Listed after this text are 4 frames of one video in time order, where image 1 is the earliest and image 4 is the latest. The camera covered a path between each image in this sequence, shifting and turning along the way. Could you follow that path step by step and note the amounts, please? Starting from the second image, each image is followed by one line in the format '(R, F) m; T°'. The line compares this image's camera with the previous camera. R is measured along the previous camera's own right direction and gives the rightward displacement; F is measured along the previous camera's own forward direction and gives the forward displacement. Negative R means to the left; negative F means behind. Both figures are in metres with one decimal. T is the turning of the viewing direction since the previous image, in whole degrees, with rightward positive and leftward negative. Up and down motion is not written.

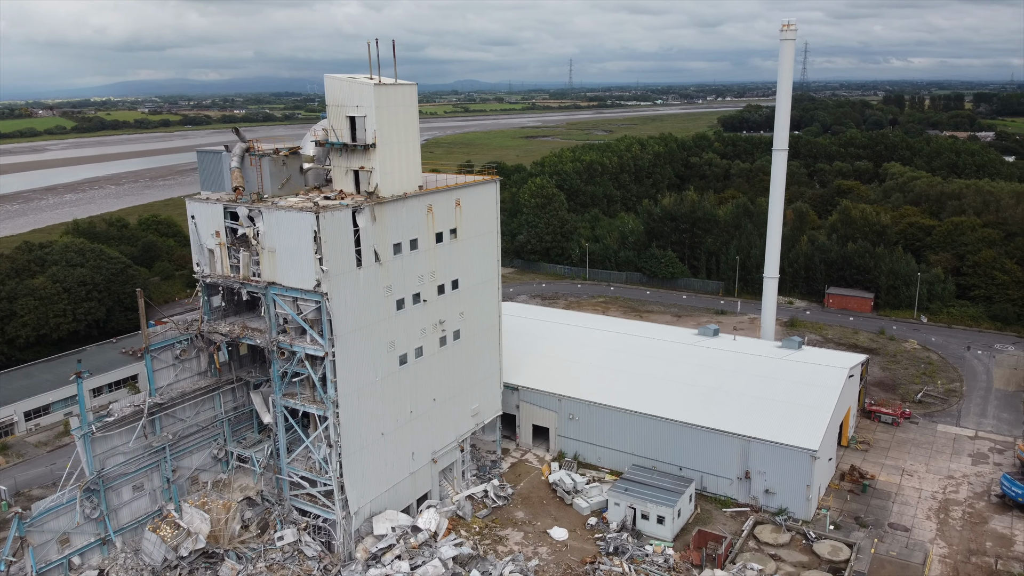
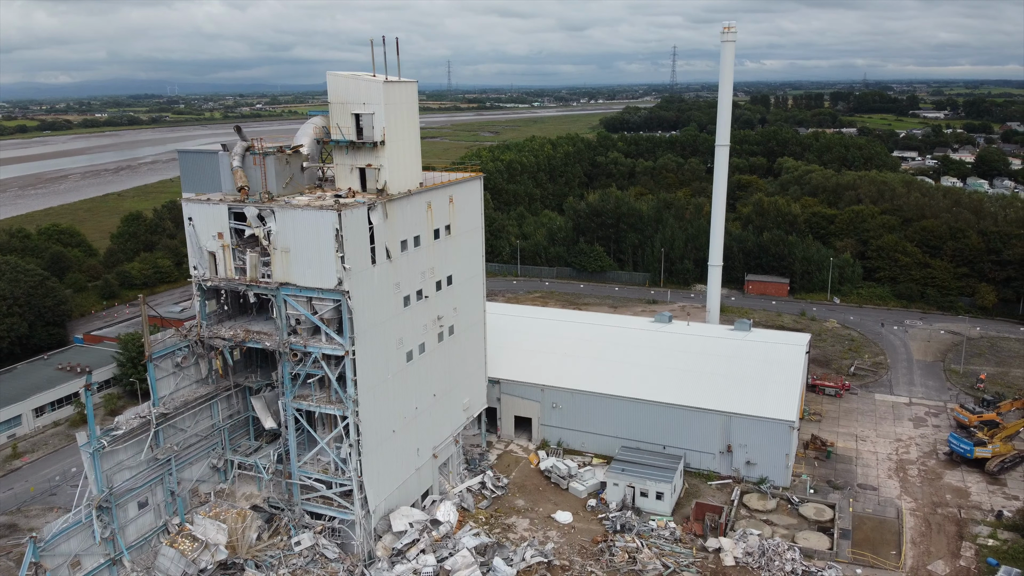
(-3.9, -0.3) m; +9°
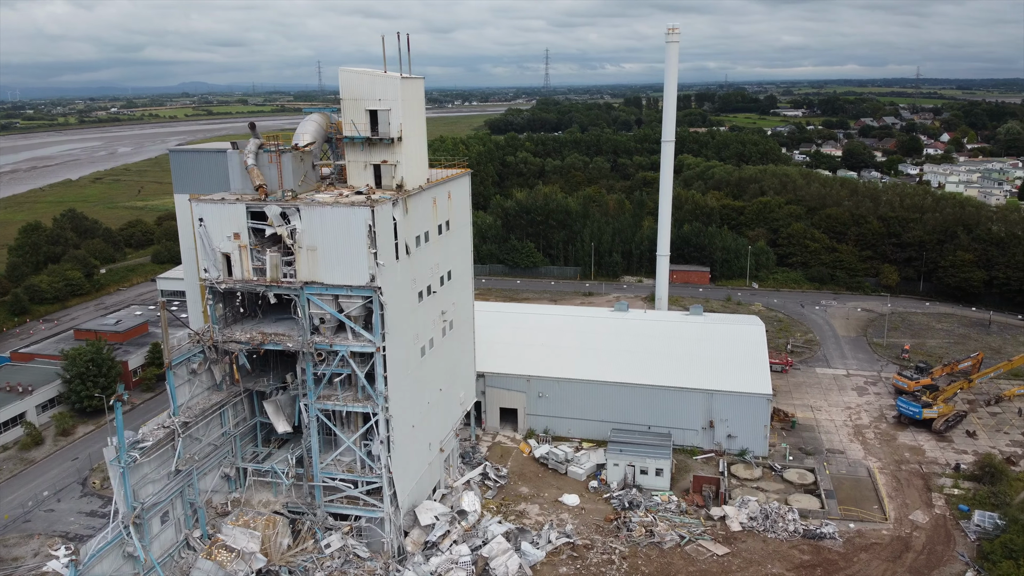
(-4.3, -0.2) m; +9°
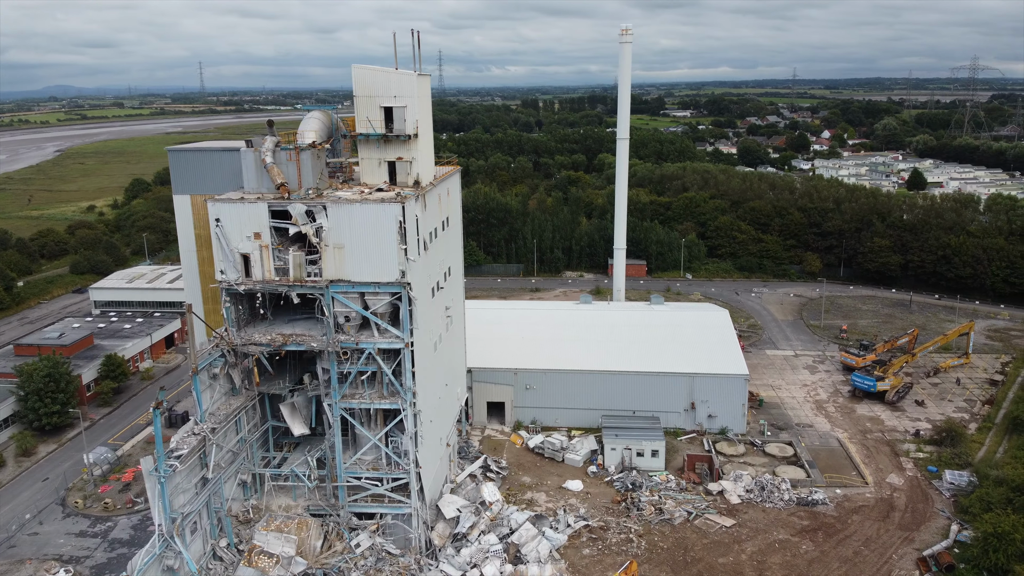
(-3.7, -0.2) m; +8°
